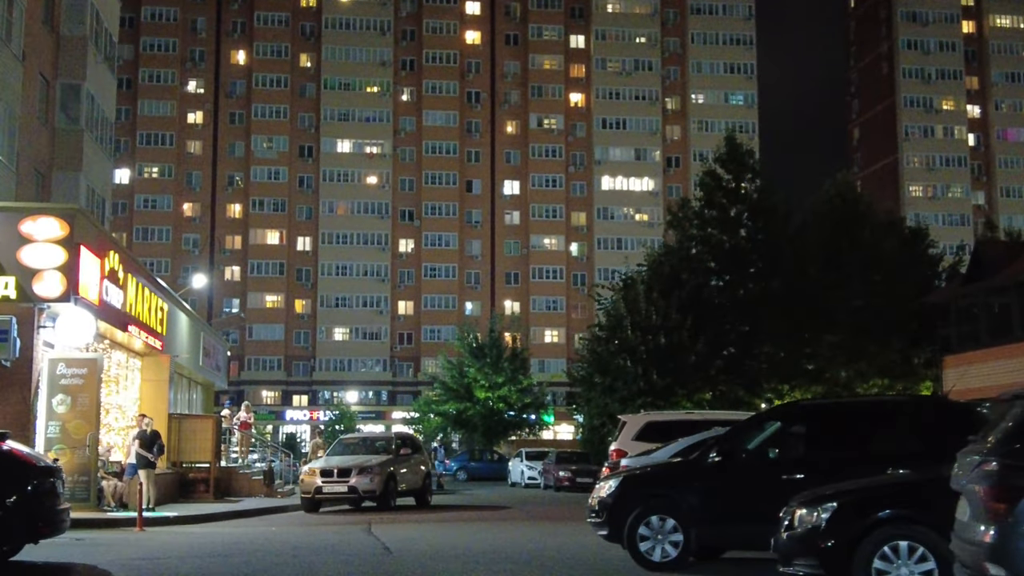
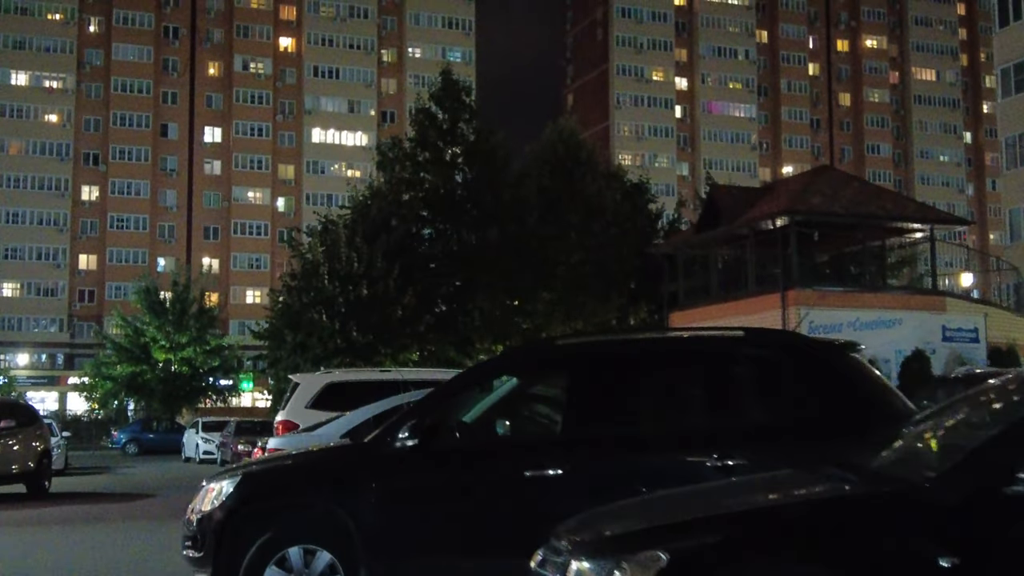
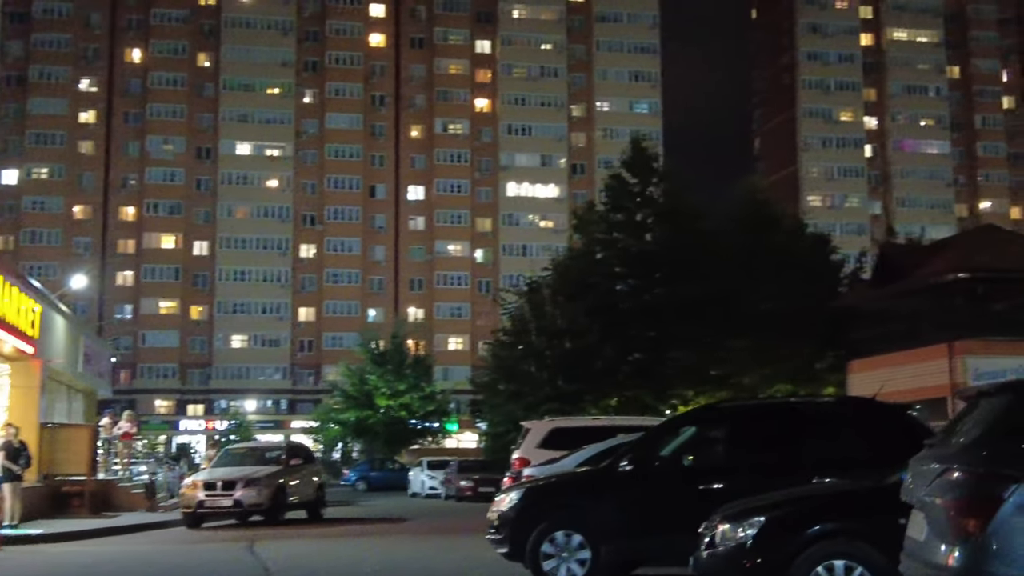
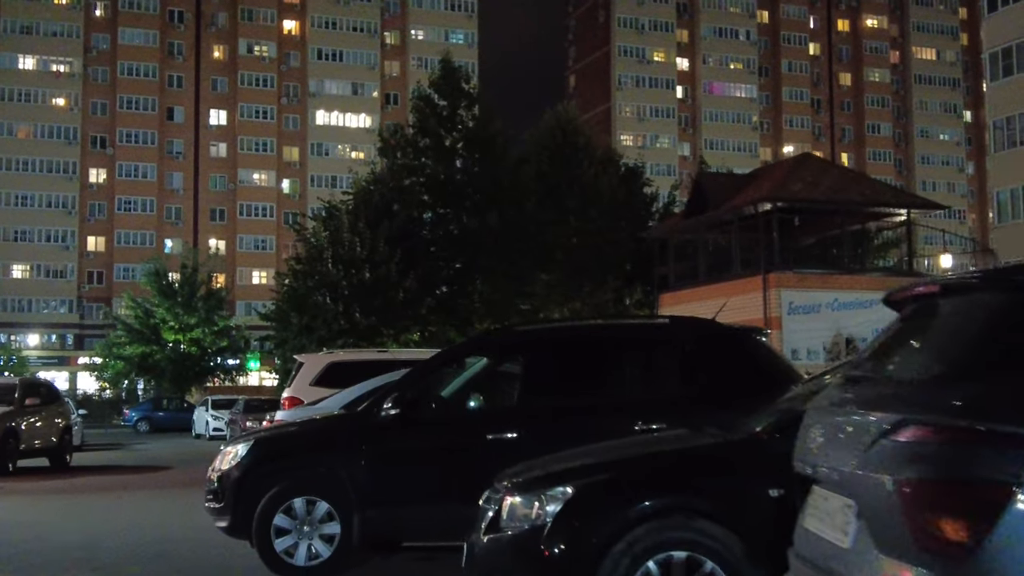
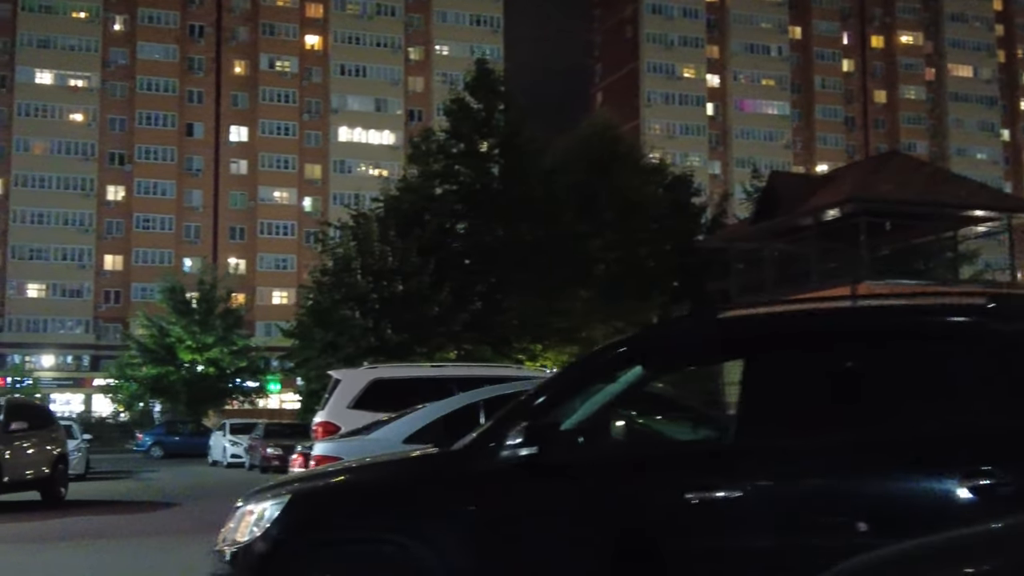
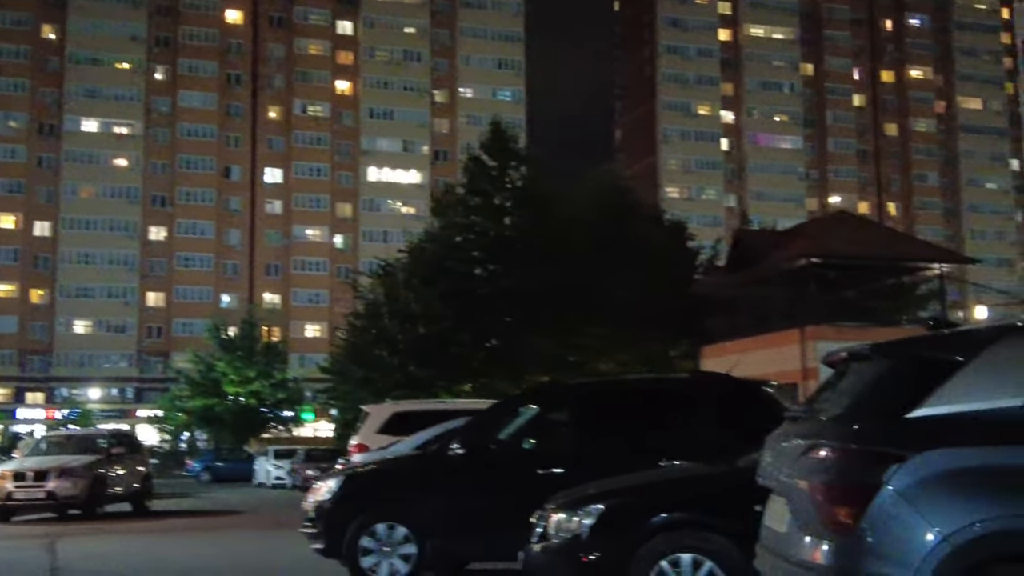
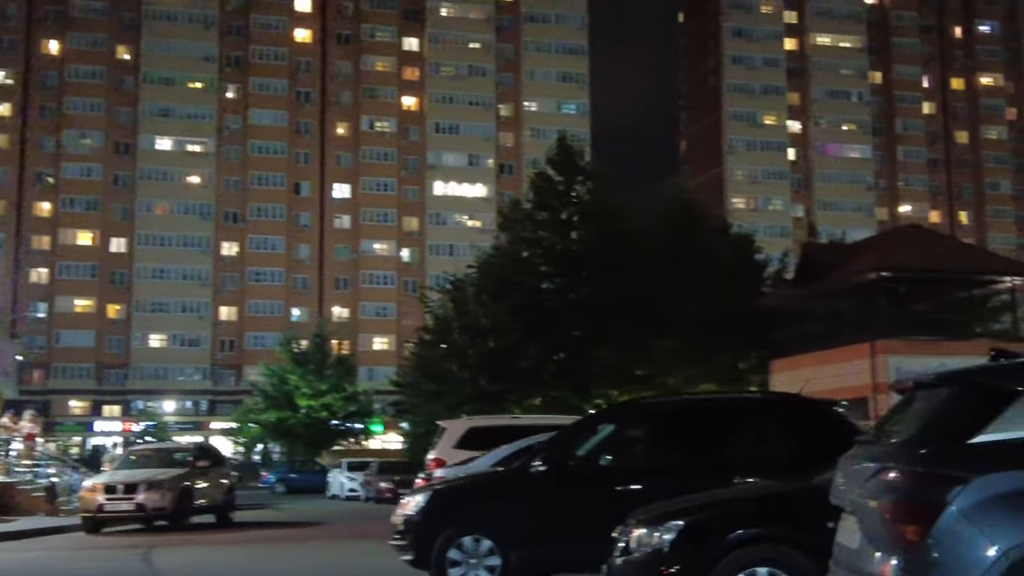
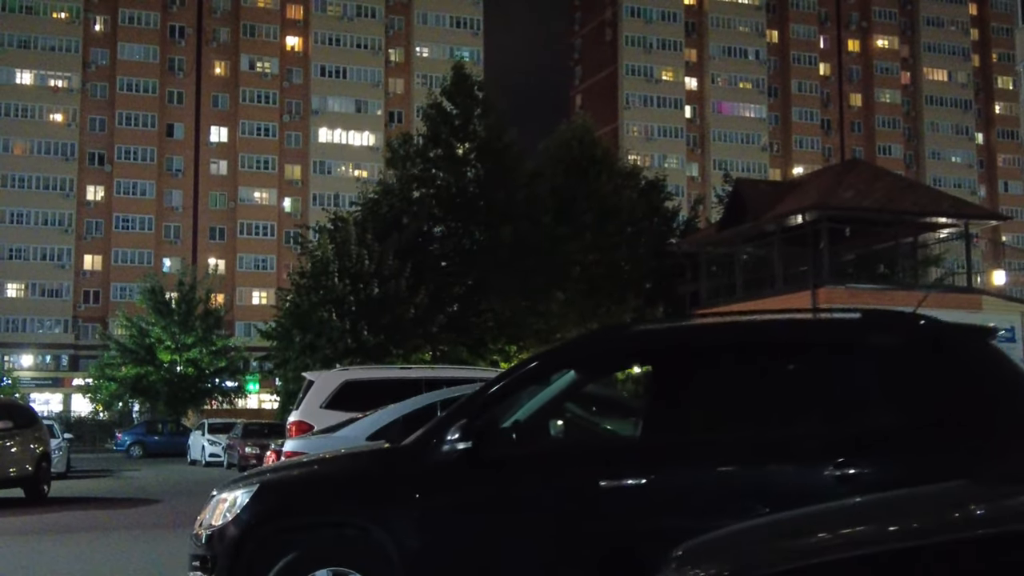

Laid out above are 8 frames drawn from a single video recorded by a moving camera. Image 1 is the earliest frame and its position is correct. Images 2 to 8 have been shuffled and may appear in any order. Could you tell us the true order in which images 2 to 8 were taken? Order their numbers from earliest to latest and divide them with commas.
3, 7, 6, 4, 2, 8, 5
